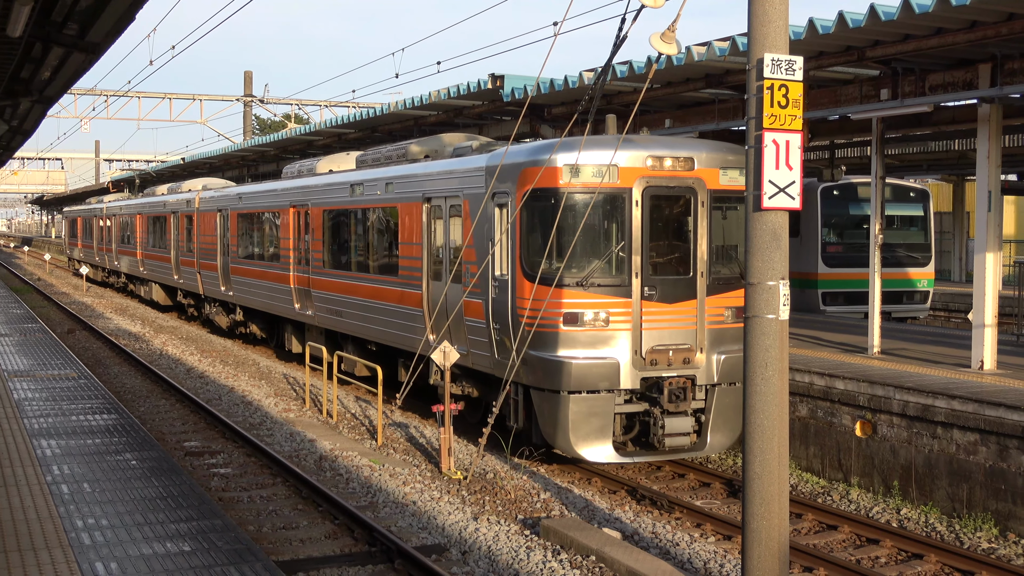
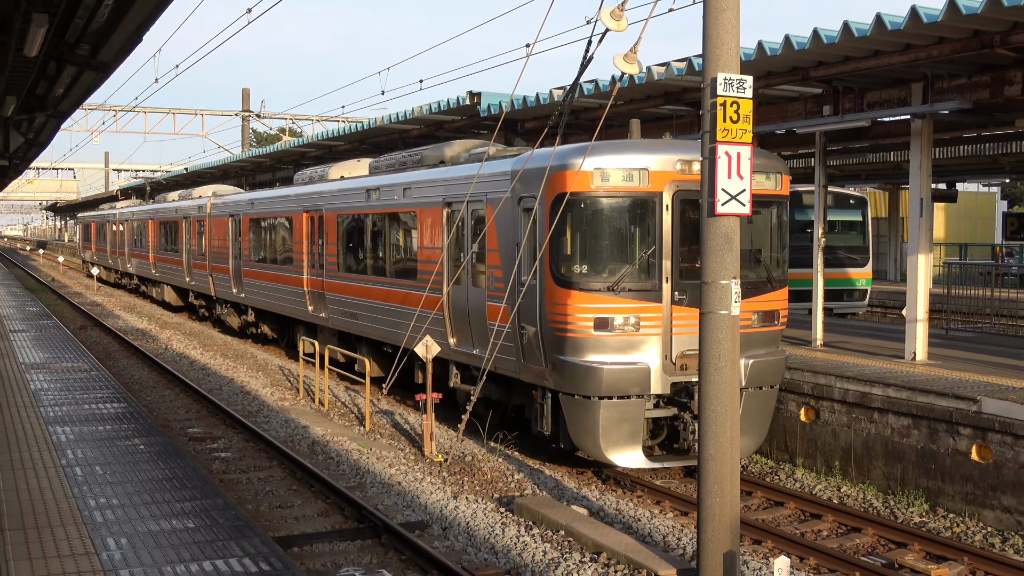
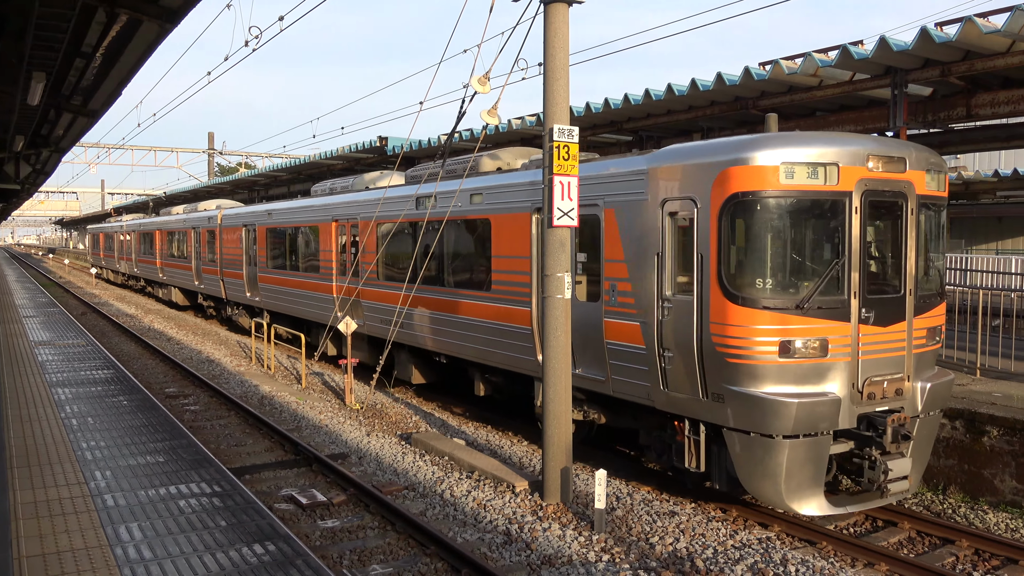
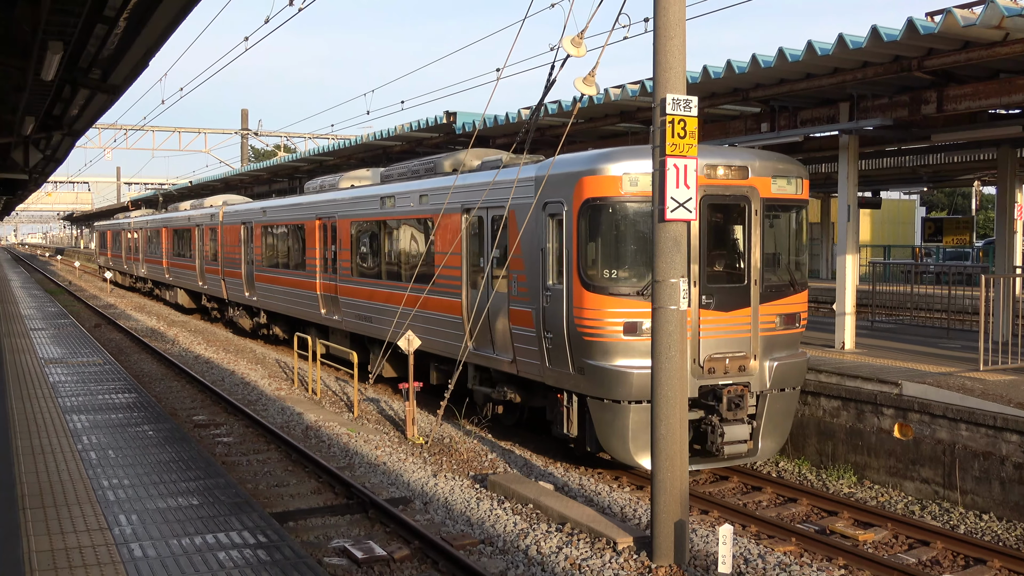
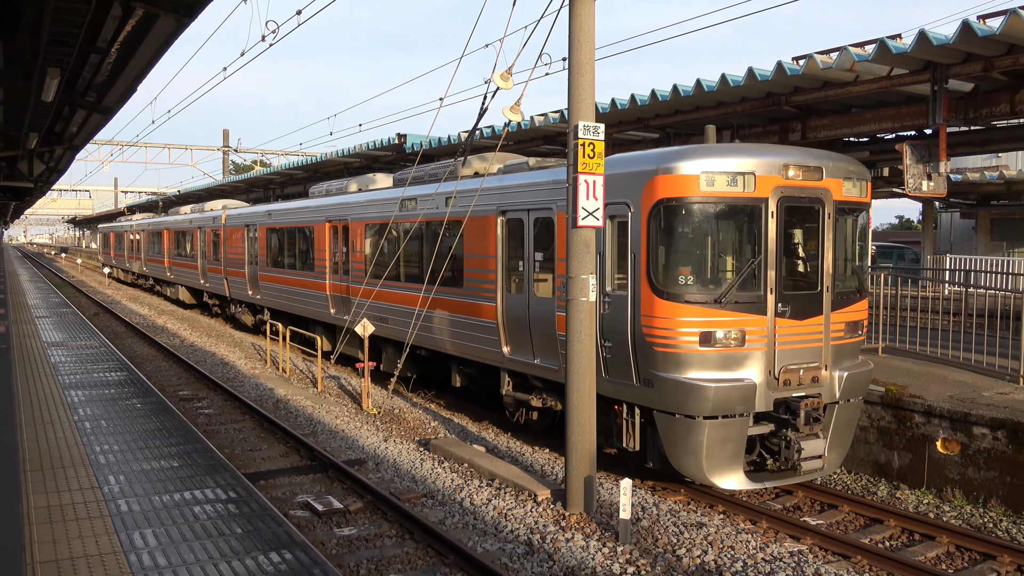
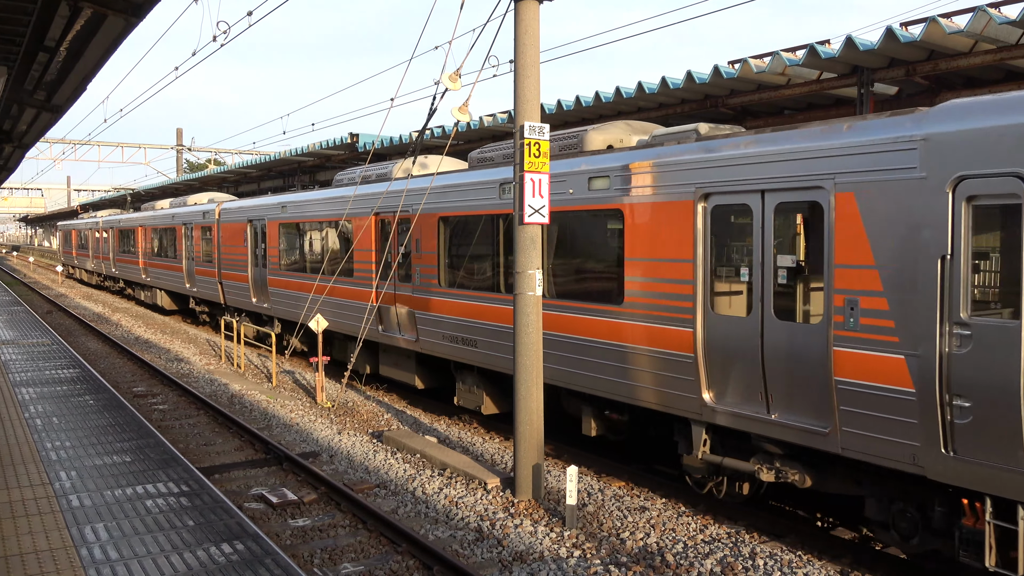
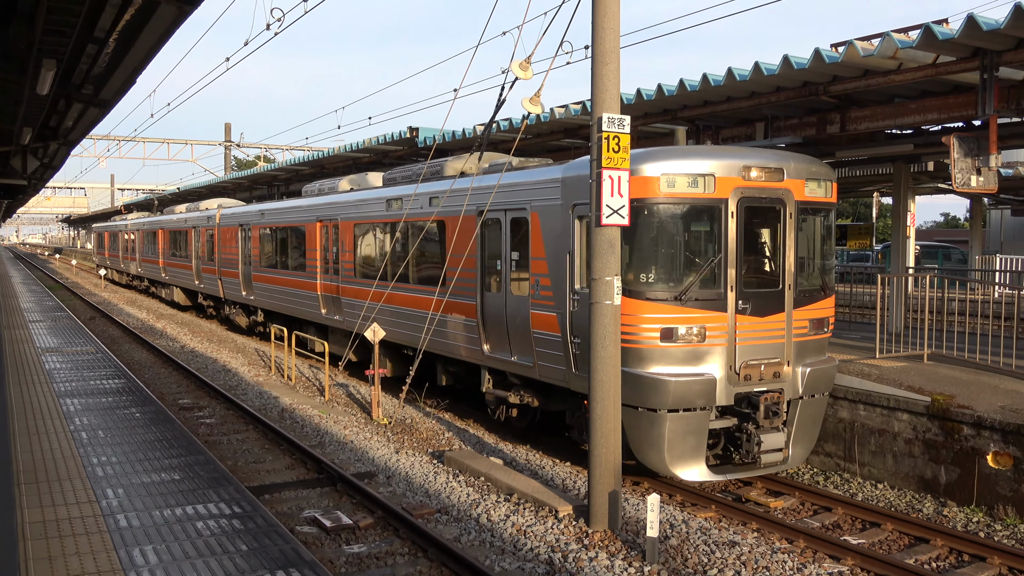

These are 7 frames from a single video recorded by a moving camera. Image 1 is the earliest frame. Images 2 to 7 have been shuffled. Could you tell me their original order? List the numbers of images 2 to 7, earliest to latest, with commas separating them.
2, 4, 7, 5, 3, 6
